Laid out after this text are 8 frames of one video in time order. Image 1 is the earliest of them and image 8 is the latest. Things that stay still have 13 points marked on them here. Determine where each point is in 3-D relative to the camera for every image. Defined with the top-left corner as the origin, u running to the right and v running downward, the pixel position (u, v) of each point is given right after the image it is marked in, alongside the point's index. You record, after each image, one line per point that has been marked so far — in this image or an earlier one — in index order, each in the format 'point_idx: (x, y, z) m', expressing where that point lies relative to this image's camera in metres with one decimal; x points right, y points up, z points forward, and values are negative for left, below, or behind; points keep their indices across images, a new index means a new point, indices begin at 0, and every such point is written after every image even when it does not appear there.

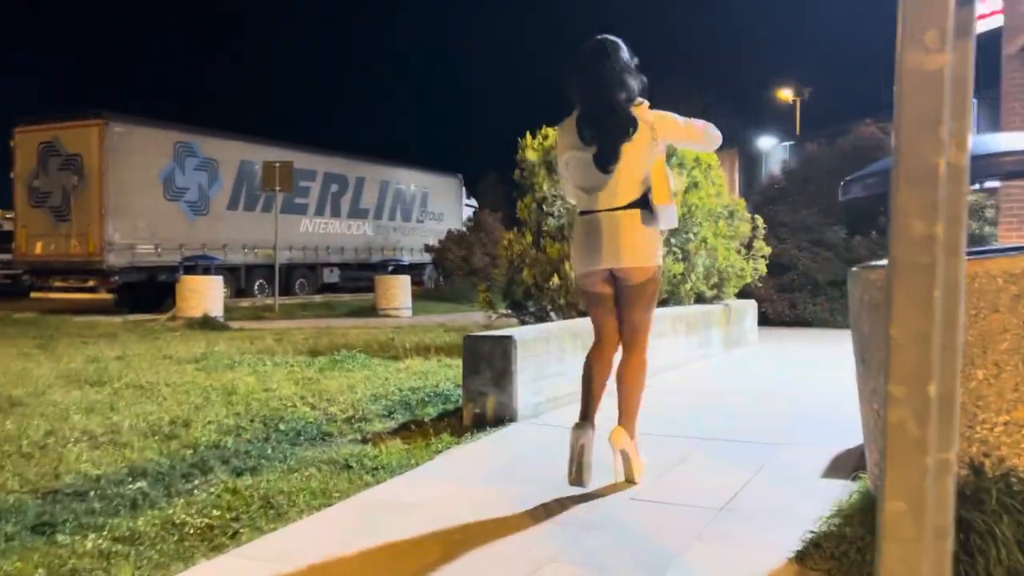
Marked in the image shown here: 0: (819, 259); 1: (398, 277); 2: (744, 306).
0: (+5.5, +0.5, +15.4) m
1: (-2.6, +0.2, +19.9) m
2: (+2.6, -0.2, +10.0) m
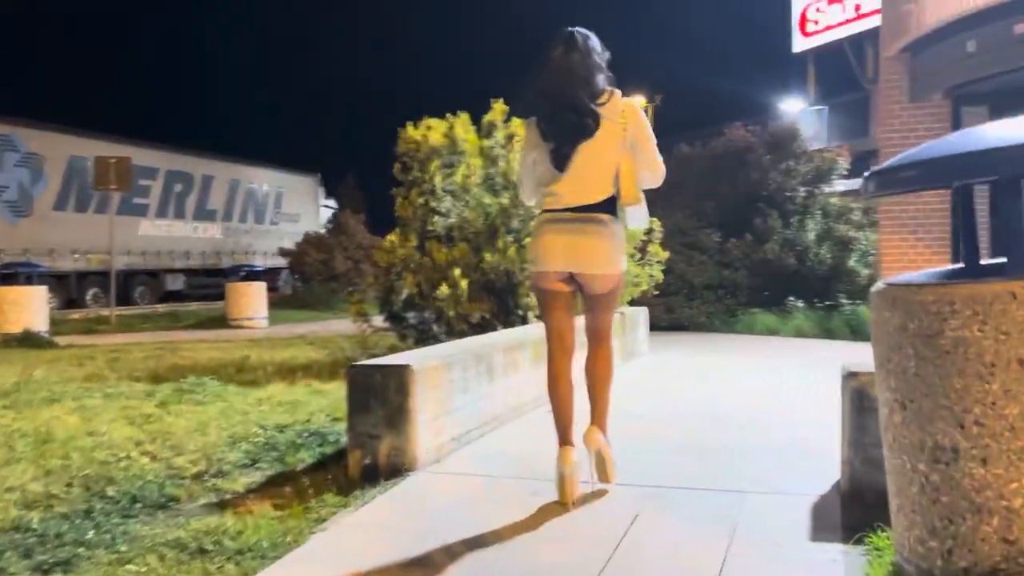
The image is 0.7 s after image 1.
0: (+3.2, +0.4, +15.2) m
1: (-5.5, +0.1, +18.3) m
2: (+1.3, -0.3, +9.4) m
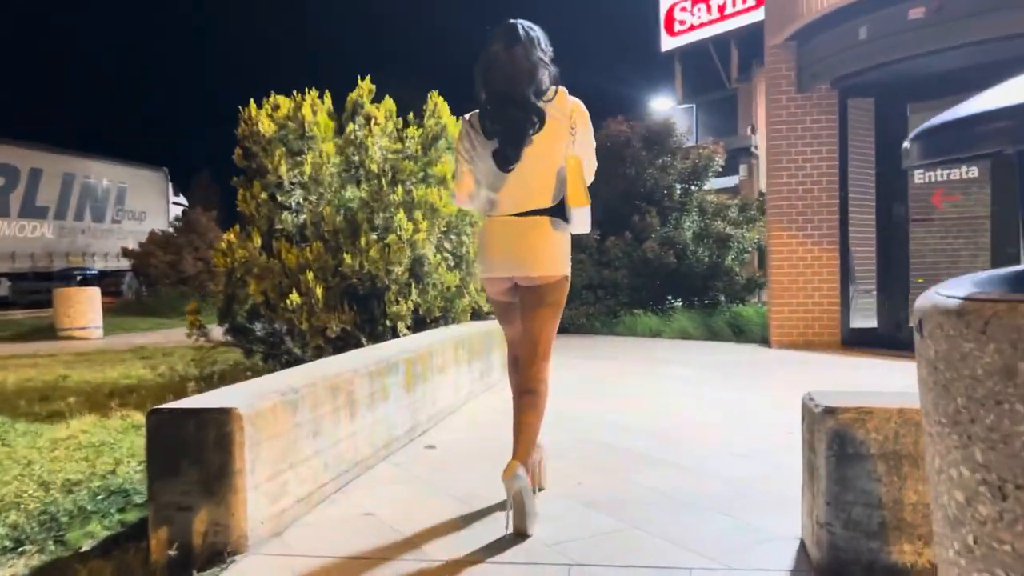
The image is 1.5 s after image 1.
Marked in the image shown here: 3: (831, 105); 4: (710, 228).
0: (+1.1, +0.4, +14.4) m
1: (-8.0, 0.0, +16.3) m
2: (0.0, -0.3, +8.5) m
3: (+3.6, +2.1, +9.9) m
4: (+3.4, +1.0, +14.8) m
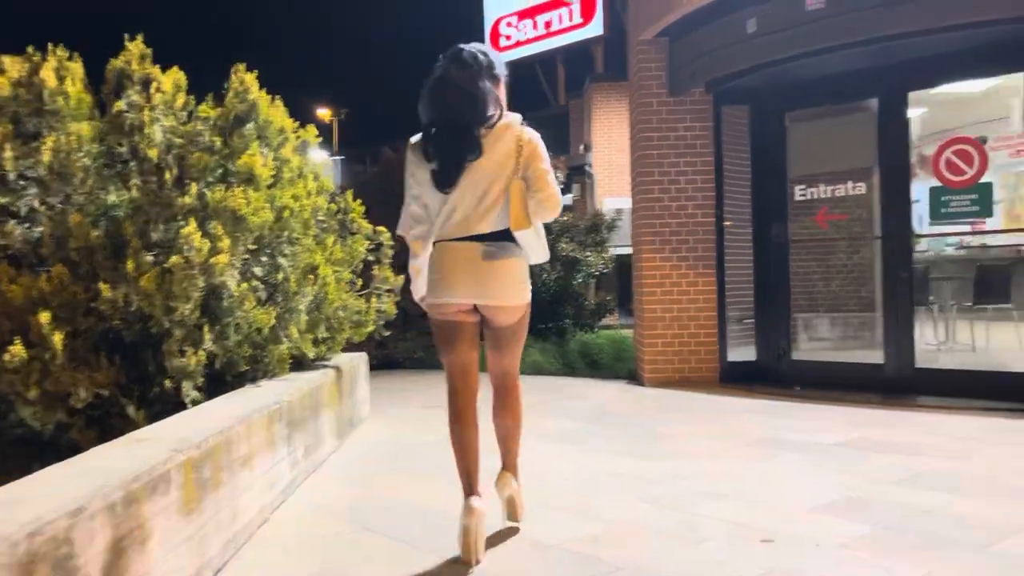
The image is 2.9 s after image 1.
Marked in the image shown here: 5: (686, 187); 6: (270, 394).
0: (-1.5, 0.0, +12.7) m
1: (-10.7, -0.5, +12.5) m
2: (-1.2, -0.6, +6.6) m
3: (+2.0, +1.8, +8.8) m
4: (+0.7, +0.6, +13.5) m
5: (+1.8, +1.0, +8.8) m
6: (-1.3, -0.6, +4.8) m
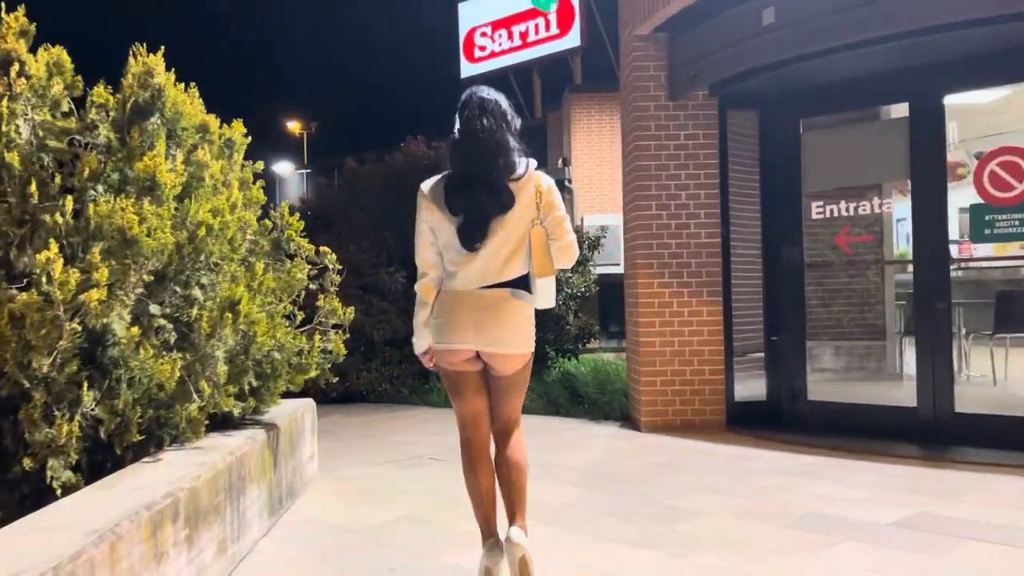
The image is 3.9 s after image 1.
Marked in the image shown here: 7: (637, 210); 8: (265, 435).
0: (-1.8, -0.3, +11.5) m
1: (-11.1, -0.8, +11.1) m
2: (-1.4, -0.8, +5.4) m
3: (+1.8, +1.5, +7.8) m
4: (+0.3, +0.2, +12.4) m
5: (+1.6, +0.8, +7.8) m
6: (-1.4, -0.8, +3.6) m
7: (+1.1, +0.7, +7.8) m
8: (-1.3, -0.8, +4.7) m
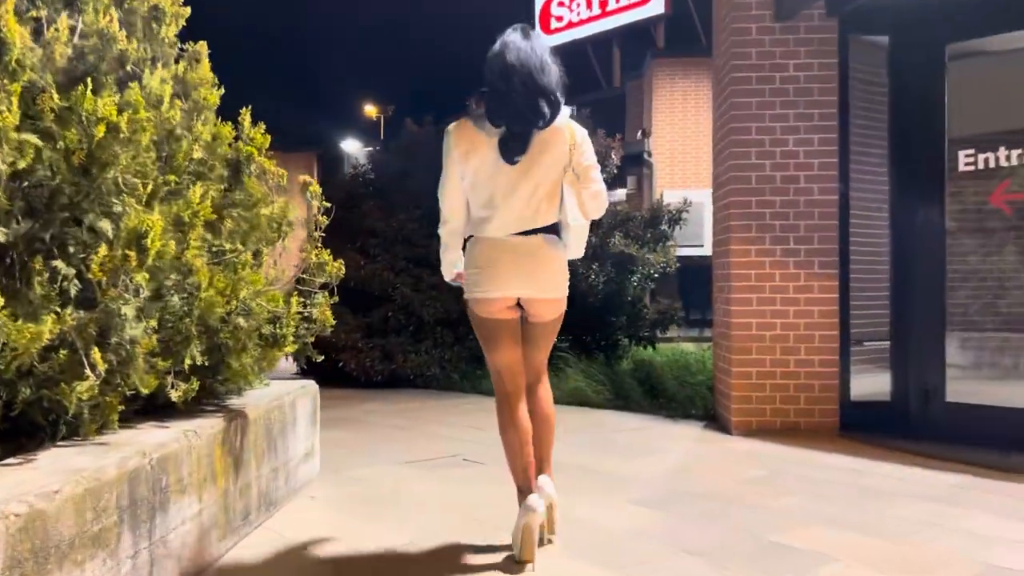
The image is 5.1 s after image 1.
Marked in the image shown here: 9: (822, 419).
0: (-1.0, 0.0, +10.2) m
1: (-10.3, -0.3, +10.6) m
2: (-1.1, -0.5, +4.2) m
3: (+2.2, +1.7, +6.2) m
4: (+1.2, +0.5, +11.0) m
5: (+2.0, +1.0, +6.2) m
6: (-1.3, -0.5, +2.4) m
7: (+1.6, +0.9, +6.3) m
8: (-1.1, -0.5, +3.4) m
9: (+2.2, -0.9, +6.2) m
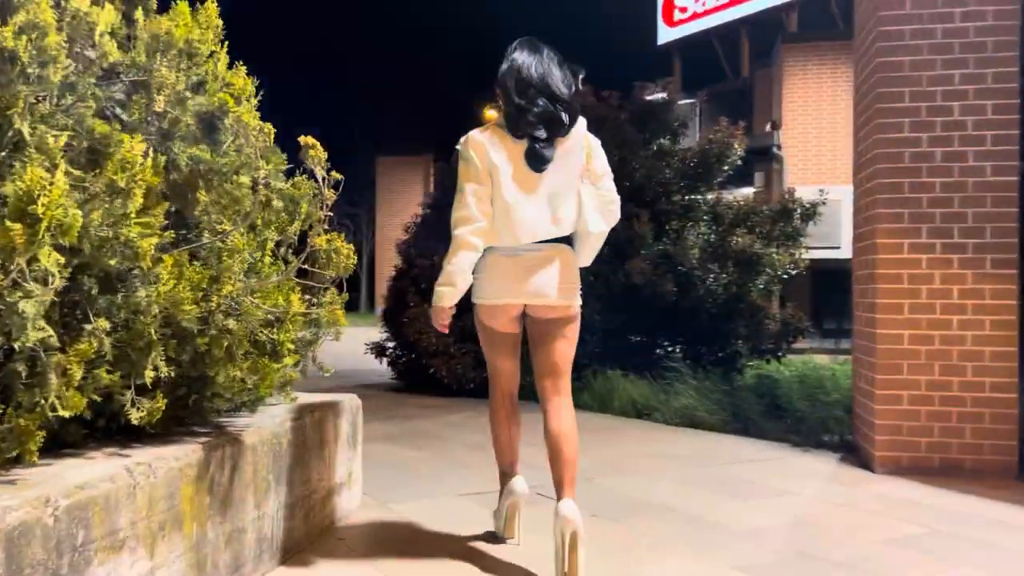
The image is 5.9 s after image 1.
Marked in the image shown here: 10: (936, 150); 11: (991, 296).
0: (+0.1, 0.0, +9.4) m
1: (-9.0, -0.3, +11.1) m
2: (-0.9, -0.5, +3.4) m
3: (+2.8, +1.7, +4.9) m
4: (+2.4, +0.5, +9.8) m
5: (+2.6, +1.0, +5.0) m
6: (-1.3, -0.5, +1.6) m
7: (+2.1, +0.9, +5.1) m
8: (-1.0, -0.5, +2.7) m
9: (+2.7, -1.0, +5.0) m
10: (+2.4, +0.8, +5.0) m
11: (+2.7, 0.0, +5.0) m
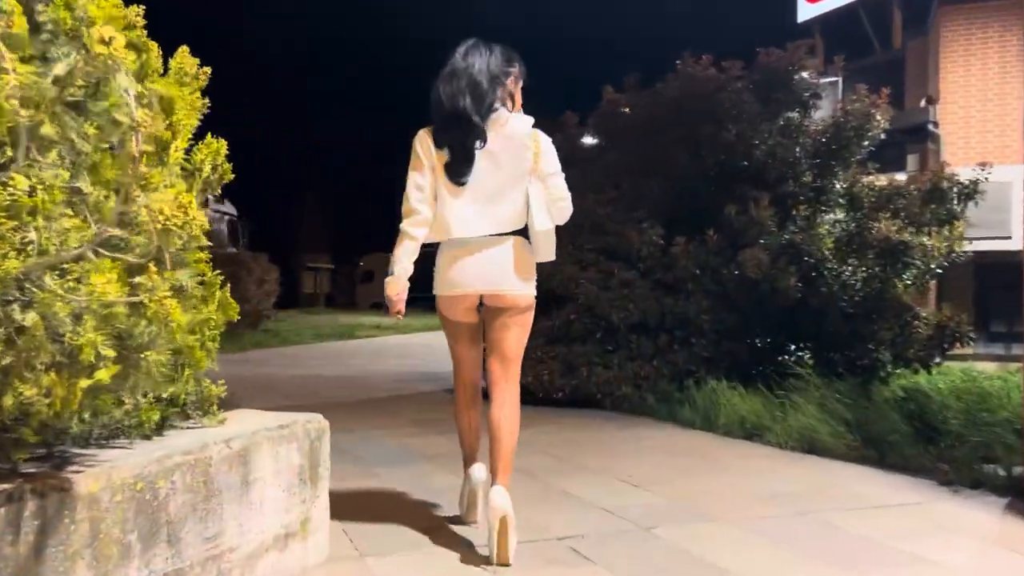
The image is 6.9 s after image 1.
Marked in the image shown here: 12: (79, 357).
0: (+1.0, 0.0, +8.2) m
1: (-7.7, -0.2, +11.4) m
2: (-0.9, -0.5, +2.4) m
3: (+2.9, +1.8, +3.4) m
4: (+3.3, +0.5, +8.2) m
5: (+2.7, +1.0, +3.5) m
6: (-1.6, -0.5, +0.8) m
7: (+2.3, +1.0, +3.7) m
8: (-1.2, -0.5, +1.7) m
9: (+2.9, -0.9, +3.4) m
10: (+2.6, +0.9, +3.5) m
11: (+2.9, 0.0, +3.4) m
12: (-0.9, -0.2, +2.0) m
